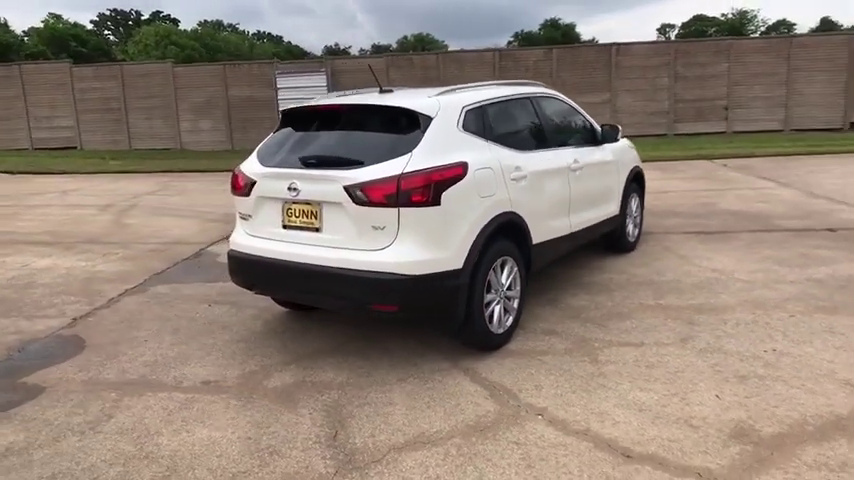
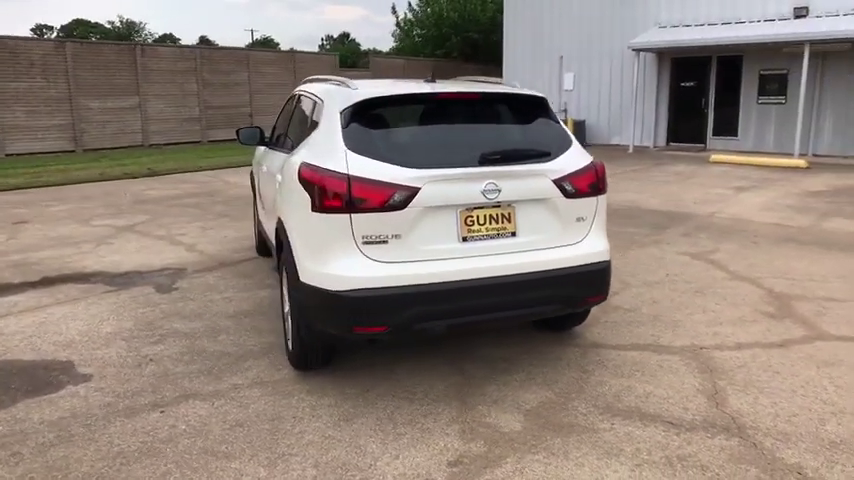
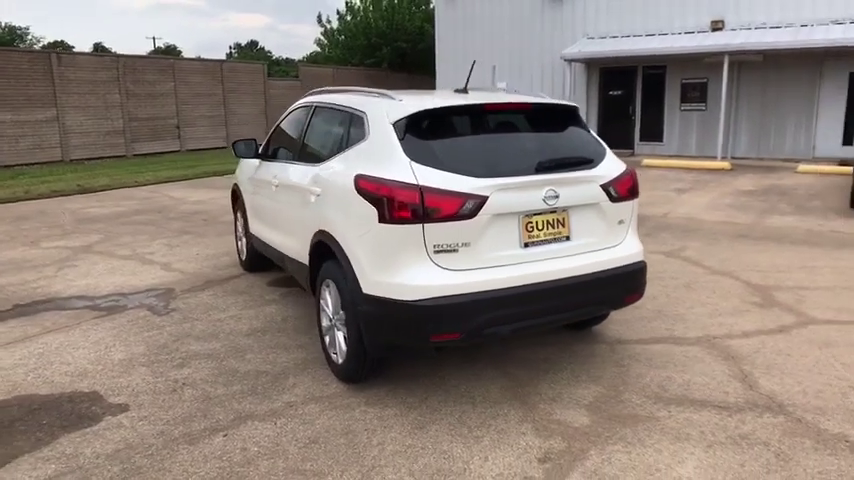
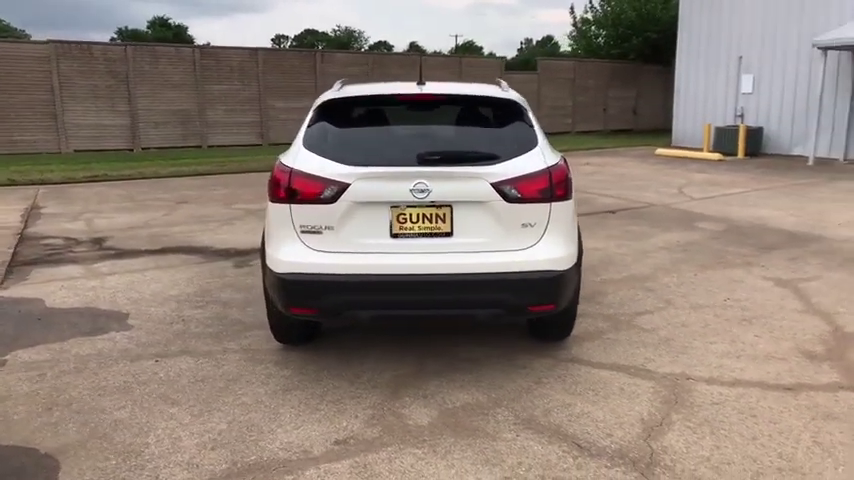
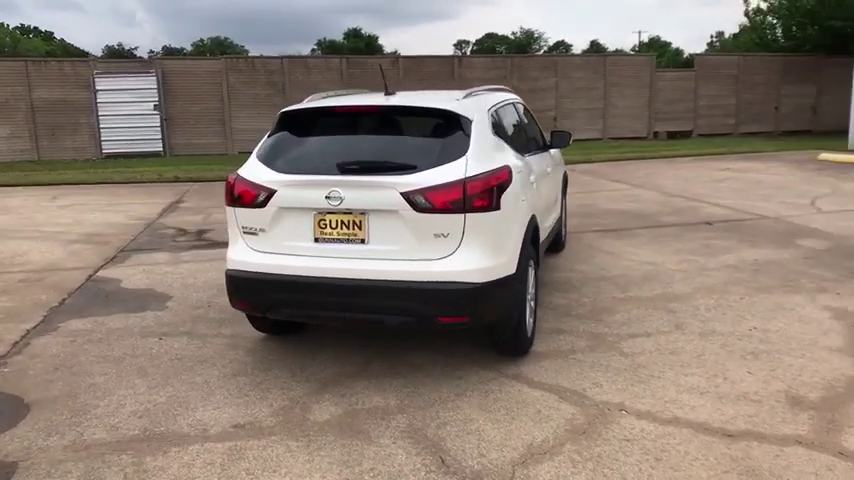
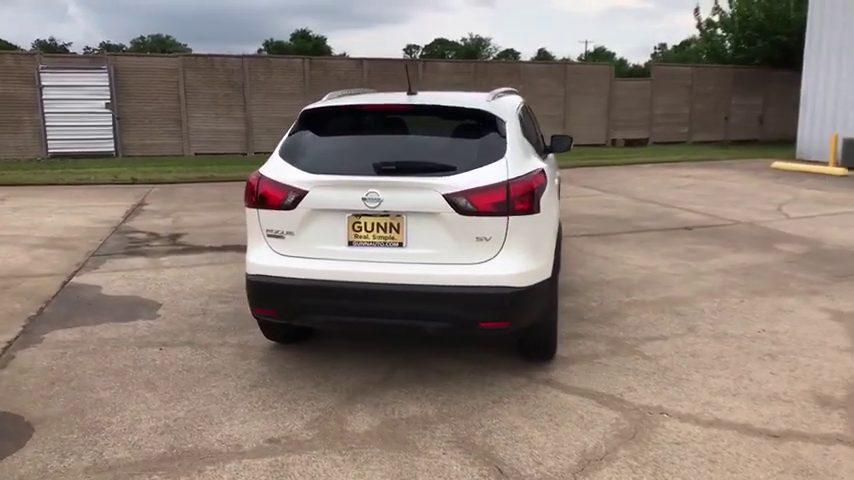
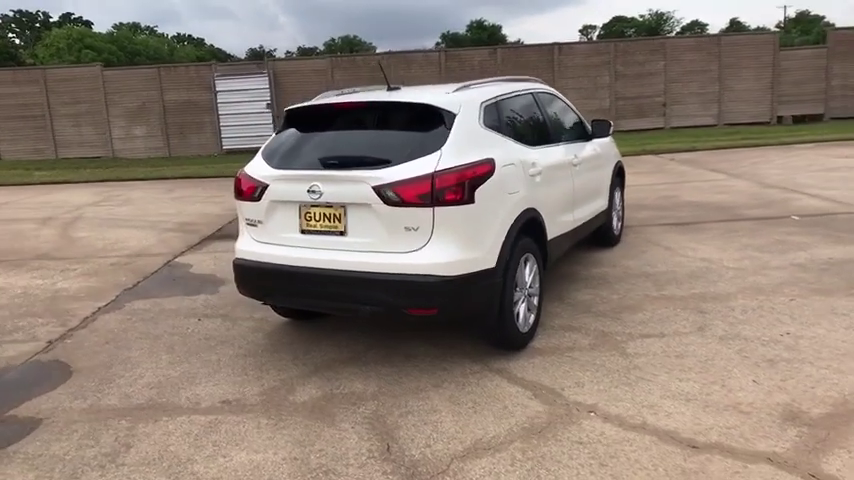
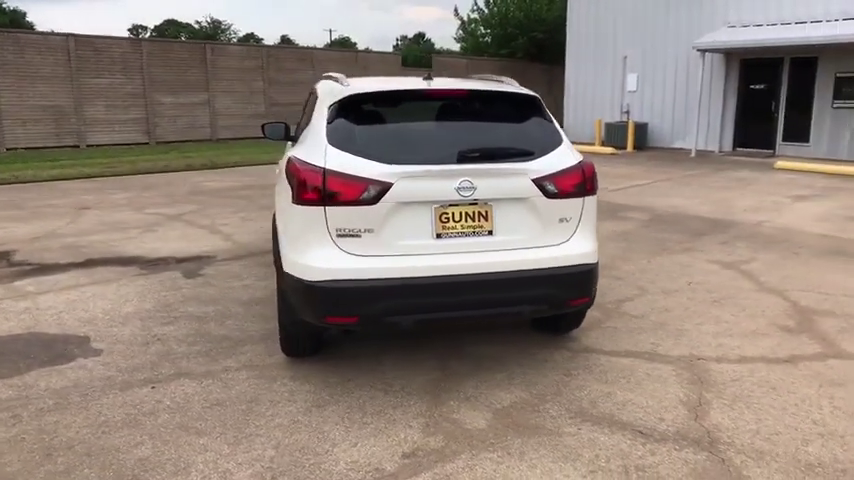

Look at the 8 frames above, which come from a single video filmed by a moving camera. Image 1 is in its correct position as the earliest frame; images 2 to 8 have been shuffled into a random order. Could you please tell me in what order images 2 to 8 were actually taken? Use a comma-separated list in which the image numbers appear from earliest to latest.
7, 5, 6, 4, 8, 2, 3
